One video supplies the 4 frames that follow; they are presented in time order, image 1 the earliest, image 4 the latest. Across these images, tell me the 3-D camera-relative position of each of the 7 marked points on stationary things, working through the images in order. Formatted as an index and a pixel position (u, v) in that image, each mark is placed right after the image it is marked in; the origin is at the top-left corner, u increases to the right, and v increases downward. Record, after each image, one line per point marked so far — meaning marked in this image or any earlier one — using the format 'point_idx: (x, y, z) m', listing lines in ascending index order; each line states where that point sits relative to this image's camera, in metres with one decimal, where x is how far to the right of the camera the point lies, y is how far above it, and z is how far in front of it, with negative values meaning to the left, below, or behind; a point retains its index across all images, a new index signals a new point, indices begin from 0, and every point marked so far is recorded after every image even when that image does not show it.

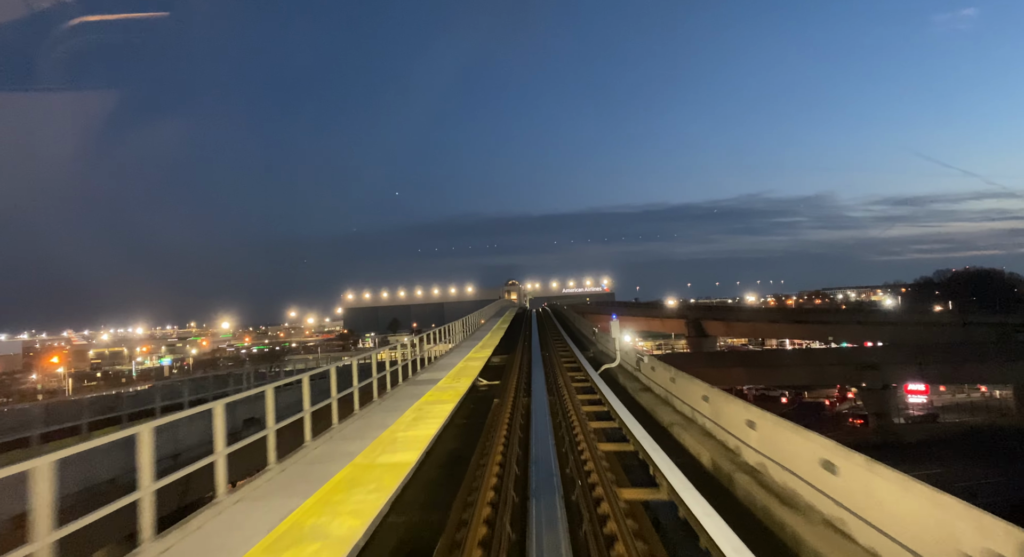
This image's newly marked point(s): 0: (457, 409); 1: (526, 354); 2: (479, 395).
0: (-1.3, -2.9, +11.3) m
1: (+0.5, -3.0, +19.3) m
2: (-0.8, -3.0, +12.7) m
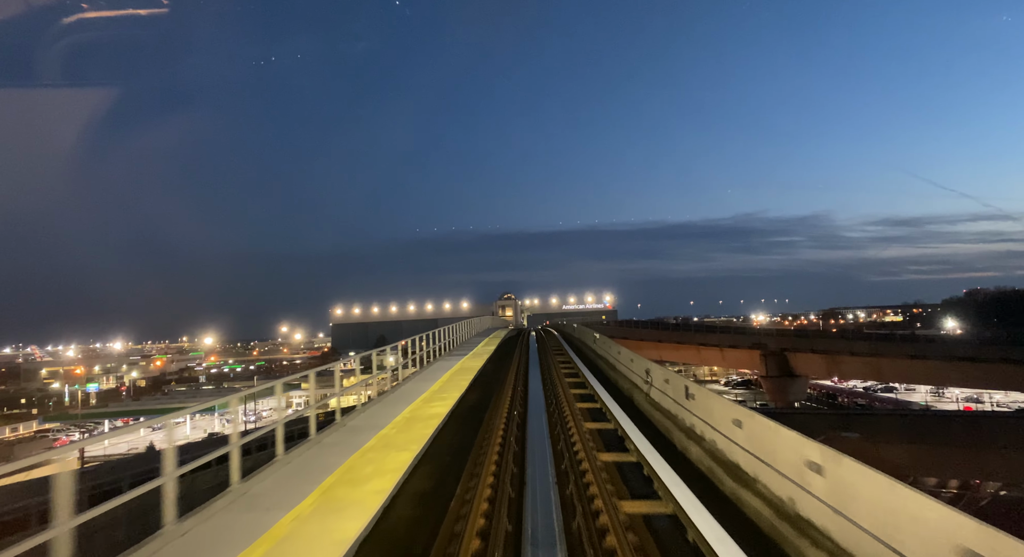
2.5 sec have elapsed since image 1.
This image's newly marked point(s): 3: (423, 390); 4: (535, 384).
0: (-1.4, -3.2, +10.3) m
1: (+0.4, -3.6, +18.3) m
2: (-0.9, -3.3, +11.6) m
3: (-2.2, -2.7, +11.9) m
4: (+0.7, -3.5, +15.2) m
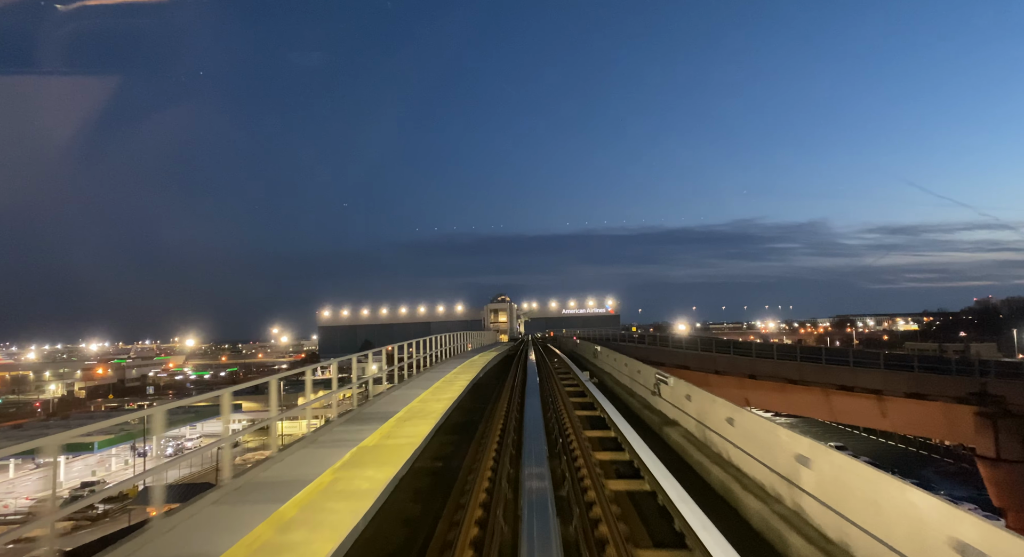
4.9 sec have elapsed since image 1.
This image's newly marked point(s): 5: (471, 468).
0: (-1.5, -3.2, +9.3) m
1: (+0.2, -3.7, +17.3) m
2: (-1.0, -3.3, +10.6) m
3: (-2.3, -2.8, +11.0) m
4: (+0.6, -3.6, +14.2) m
5: (-0.7, -3.1, +7.8) m
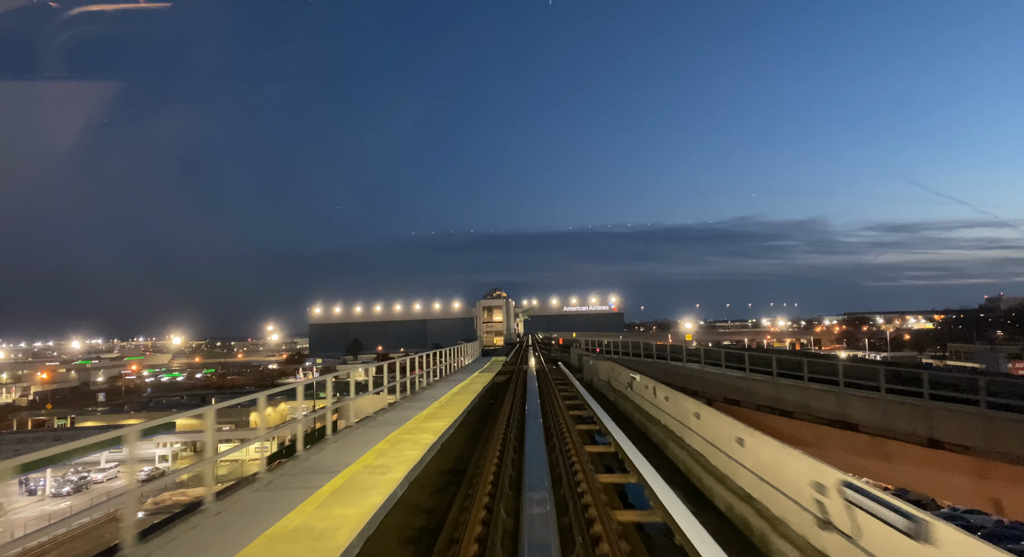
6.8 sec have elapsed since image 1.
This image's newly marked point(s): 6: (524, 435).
0: (-1.5, -3.1, +8.5) m
1: (+0.2, -3.6, +16.6) m
2: (-1.1, -3.2, +9.9) m
3: (-2.3, -2.6, +10.2) m
4: (+0.5, -3.4, +13.5) m
5: (-0.7, -3.0, +7.1) m
6: (+0.2, -3.2, +9.5) m
